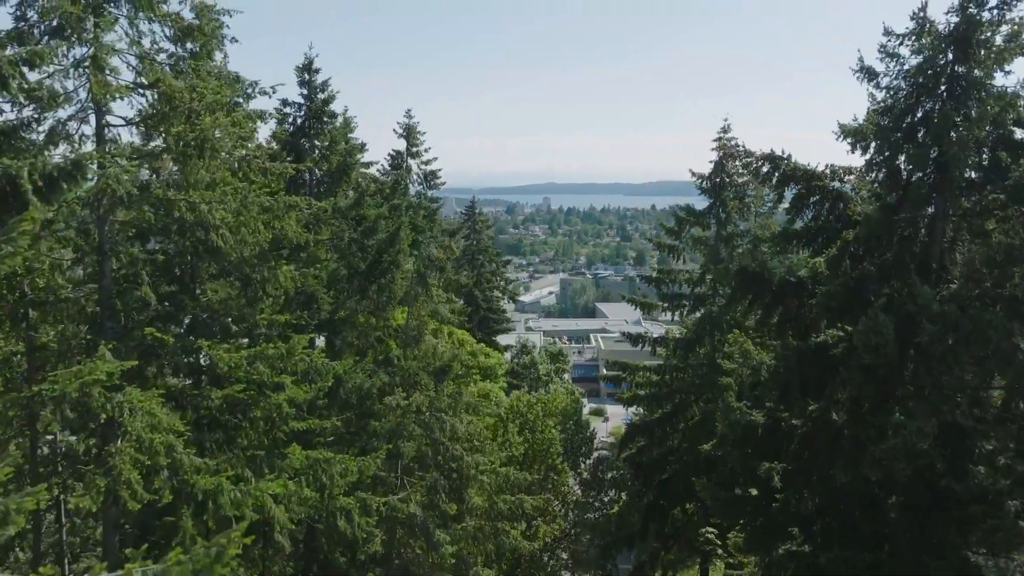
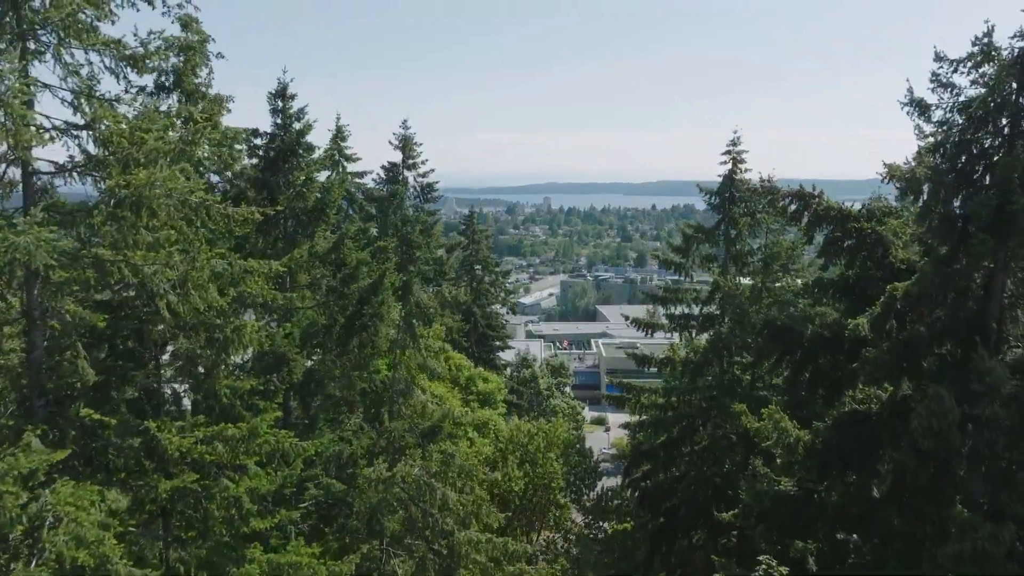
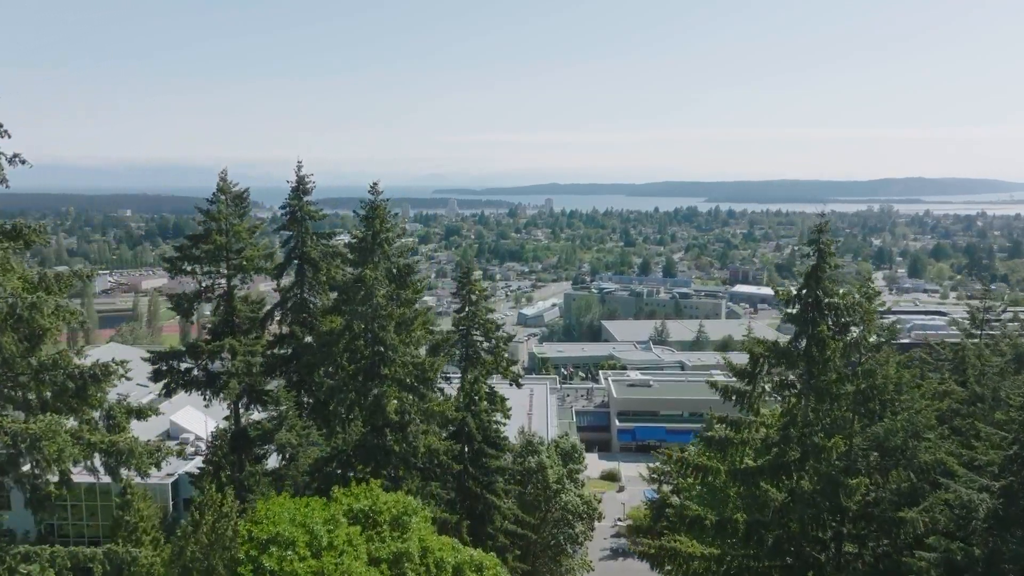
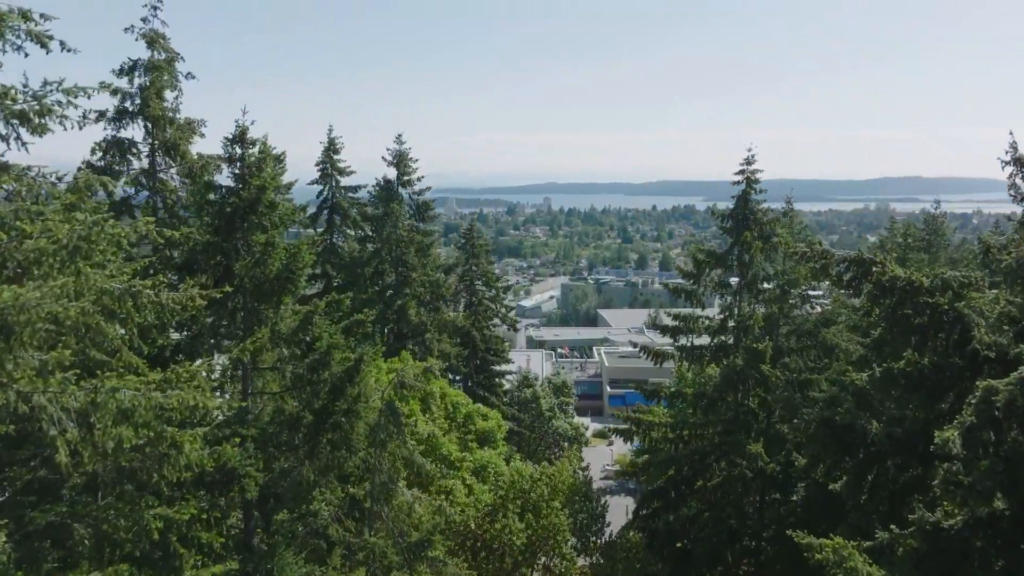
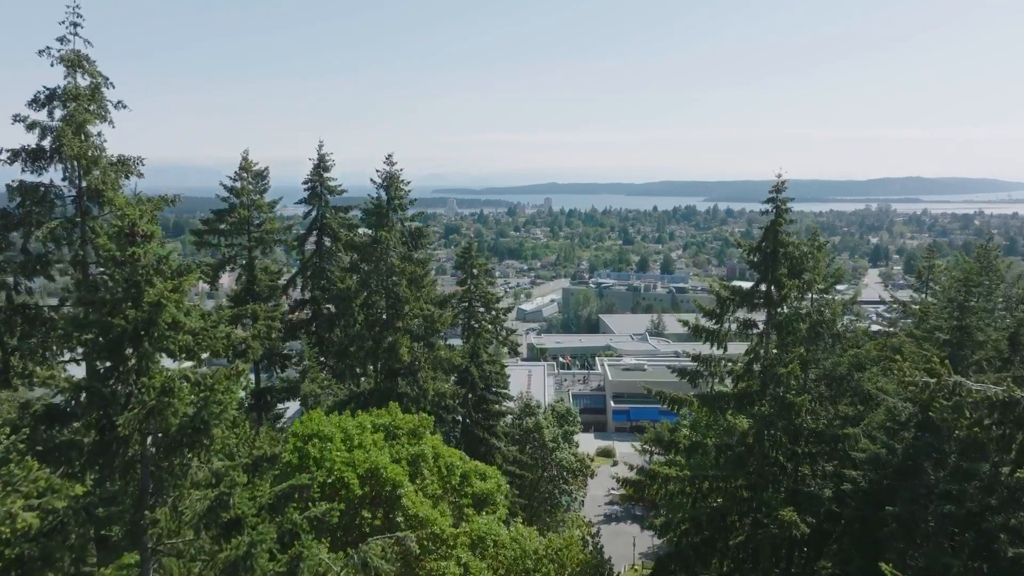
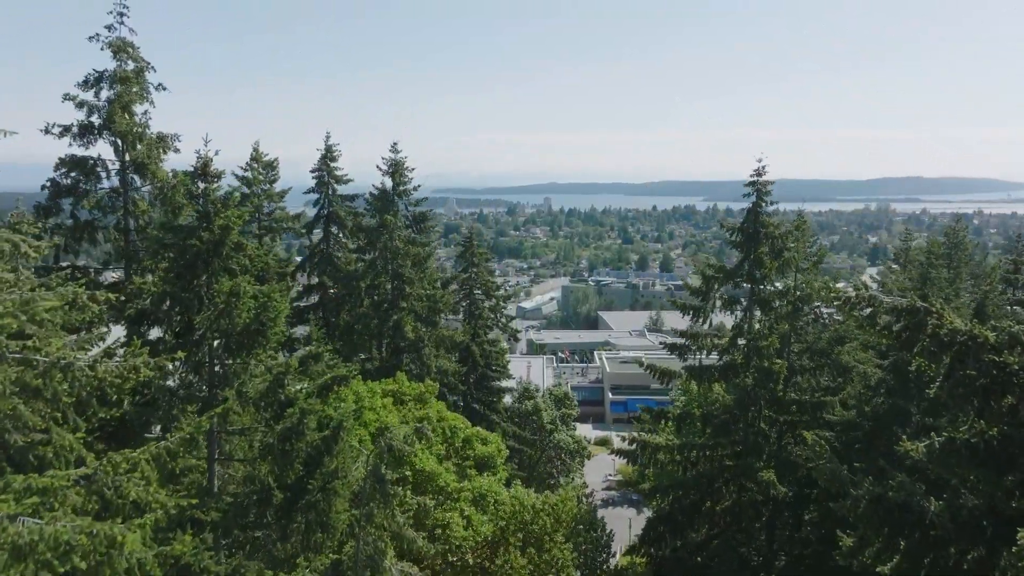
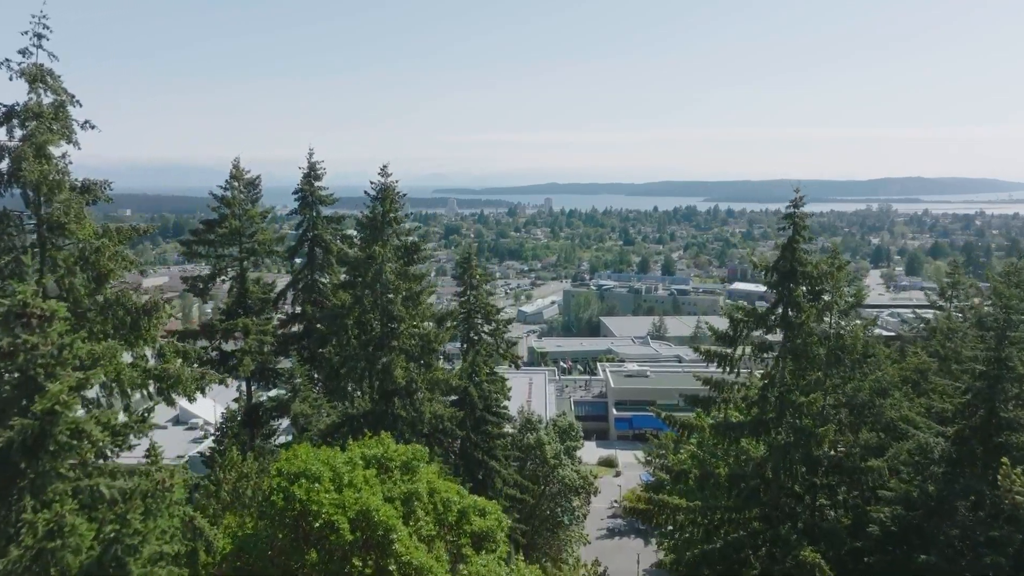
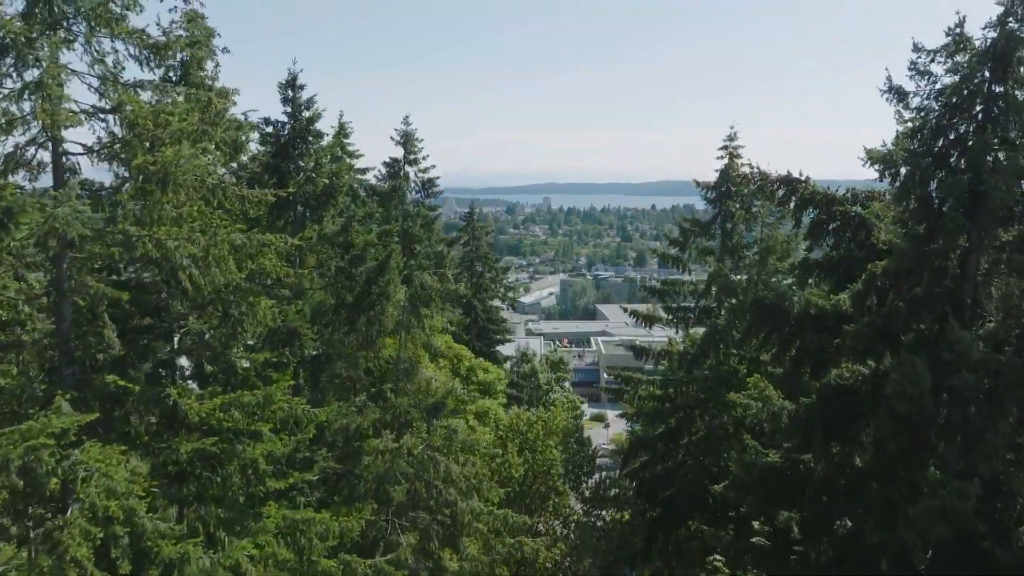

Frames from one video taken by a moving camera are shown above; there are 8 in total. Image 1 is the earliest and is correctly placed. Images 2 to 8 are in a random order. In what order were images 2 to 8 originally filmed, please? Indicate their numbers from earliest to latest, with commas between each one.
8, 2, 4, 6, 5, 7, 3
